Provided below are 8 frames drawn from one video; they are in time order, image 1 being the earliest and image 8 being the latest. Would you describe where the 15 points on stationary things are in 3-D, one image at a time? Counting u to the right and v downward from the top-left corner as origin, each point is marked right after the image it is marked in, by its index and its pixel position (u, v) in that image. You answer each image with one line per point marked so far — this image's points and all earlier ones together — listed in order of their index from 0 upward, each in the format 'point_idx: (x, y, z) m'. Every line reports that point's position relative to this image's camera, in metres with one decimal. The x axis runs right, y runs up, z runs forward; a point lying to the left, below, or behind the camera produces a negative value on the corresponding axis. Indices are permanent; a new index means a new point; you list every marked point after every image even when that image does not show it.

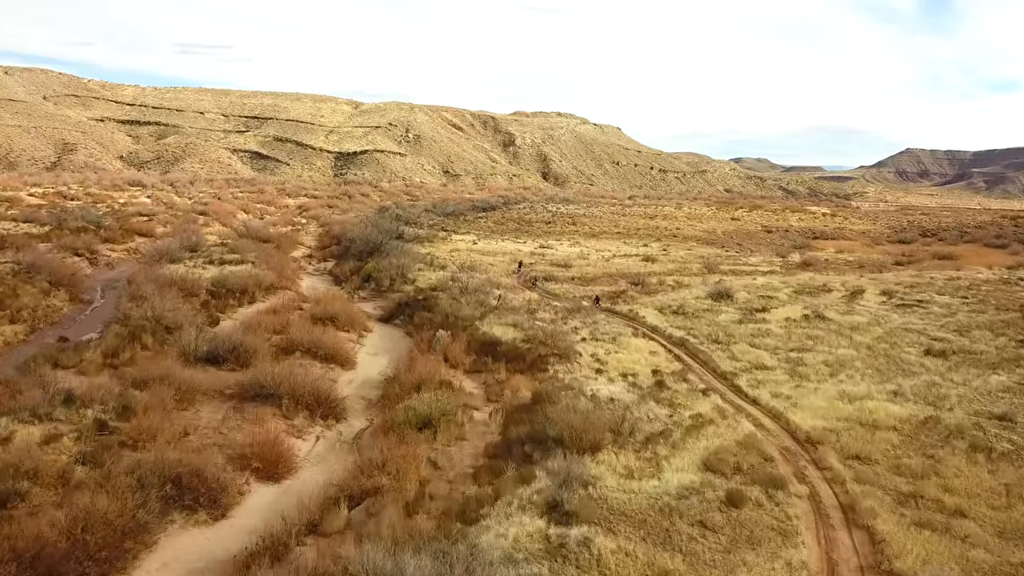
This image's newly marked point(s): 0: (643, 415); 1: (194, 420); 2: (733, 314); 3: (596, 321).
0: (+1.8, -1.7, +11.0) m
1: (-4.3, -1.8, +10.9) m
2: (+5.5, -0.7, +19.9) m
3: (+1.9, -0.8, +18.0) m
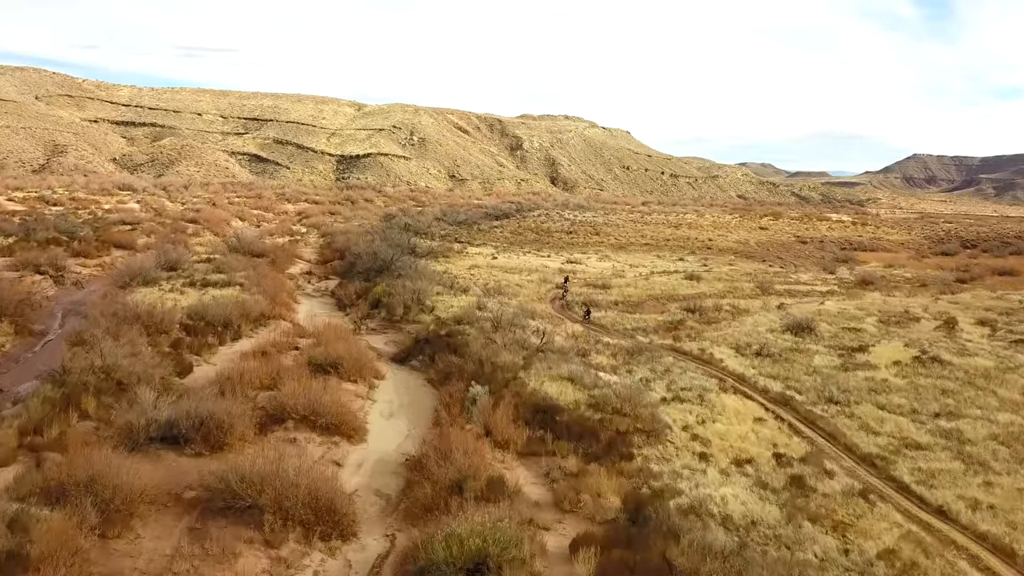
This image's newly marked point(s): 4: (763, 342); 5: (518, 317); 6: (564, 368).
0: (+2.7, -2.4, +7.2) m
1: (-3.4, -2.4, +7.1) m
2: (+6.4, -1.4, +16.2) m
3: (+2.8, -1.5, +14.2) m
4: (+5.4, -1.1, +17.5) m
5: (+0.1, -0.6, +17.8) m
6: (+0.9, -1.3, +13.4) m
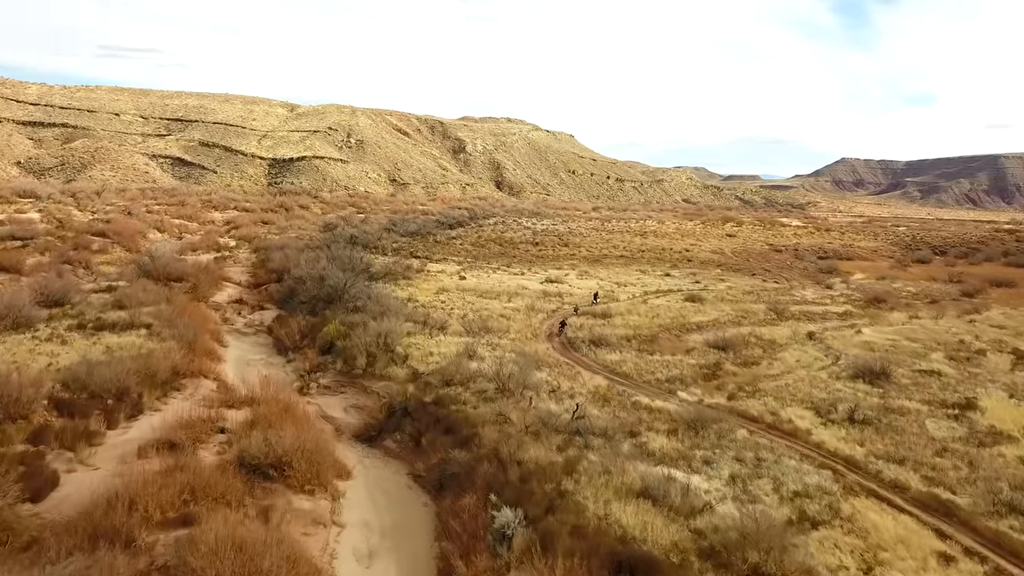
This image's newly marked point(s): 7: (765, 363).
0: (+3.6, -3.0, +3.1) m
1: (-2.5, -3.1, +2.5) m
2: (+6.5, -2.0, +12.3) m
3: (+3.1, -2.2, +10.0) m
4: (+5.5, -1.8, +13.5) m
5: (+0.2, -1.4, +13.4) m
6: (+1.3, -2.0, +9.0) m
7: (+5.2, -1.6, +16.8) m
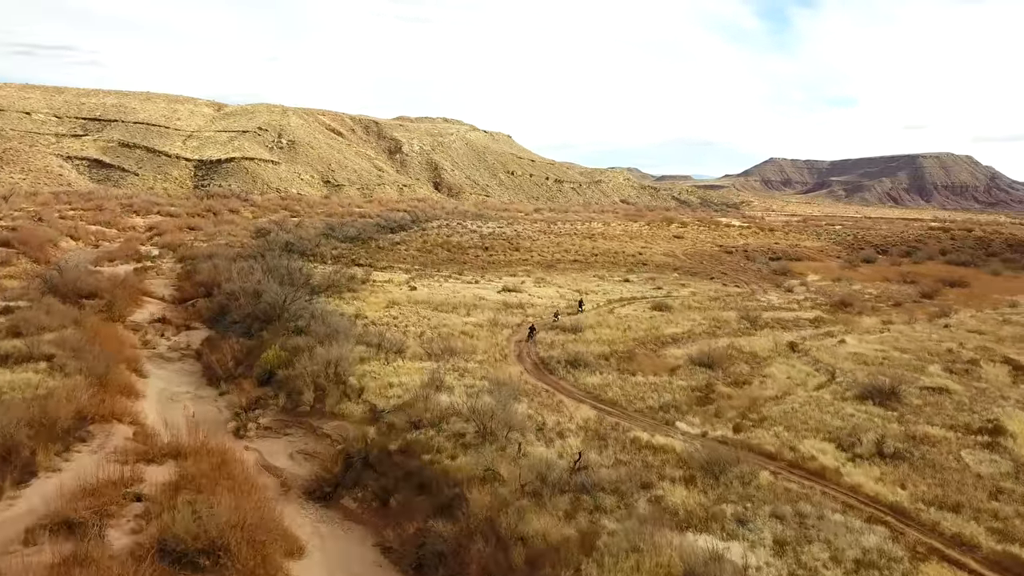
0: (+4.1, -3.2, +1.5) m
1: (-1.9, -3.4, +0.4) m
2: (+6.3, -2.2, +10.9) m
3: (+3.0, -2.4, +8.4) m
4: (+5.2, -2.0, +12.0) m
5: (-0.2, -1.7, +11.5) m
6: (+1.3, -2.3, +7.2) m
7: (+4.6, -1.8, +15.3) m
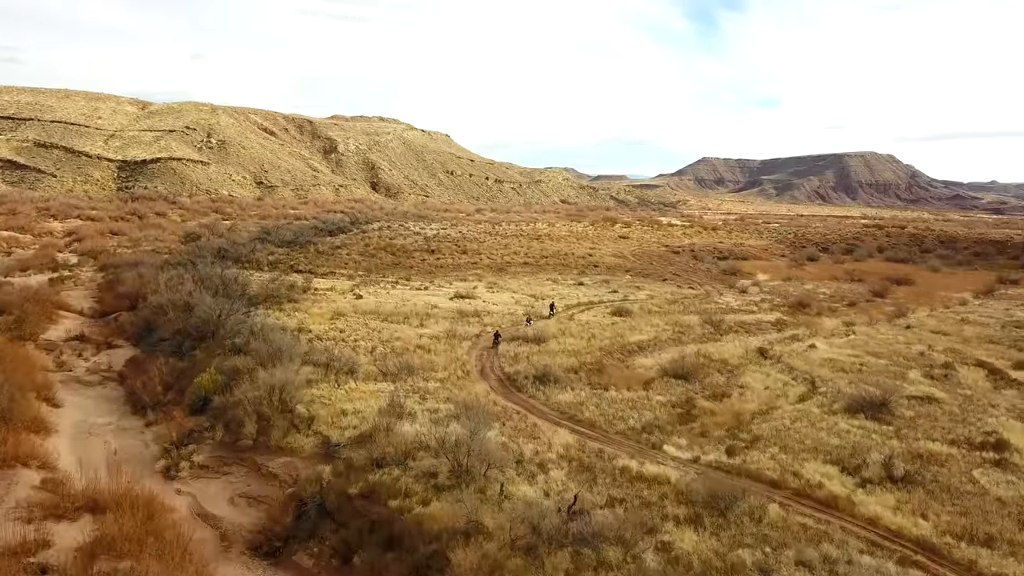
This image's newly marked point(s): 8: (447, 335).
0: (+4.5, -3.4, +0.5) m
1: (-1.3, -3.6, -1.0) m
2: (+6.0, -2.3, +10.1) m
3: (+2.9, -2.5, +7.3) m
4: (+4.8, -2.1, +11.1) m
5: (-0.5, -1.8, +10.3) m
6: (+1.3, -2.4, +6.1) m
7: (+4.0, -1.9, +14.3) m
8: (-1.4, -1.0, +17.4) m
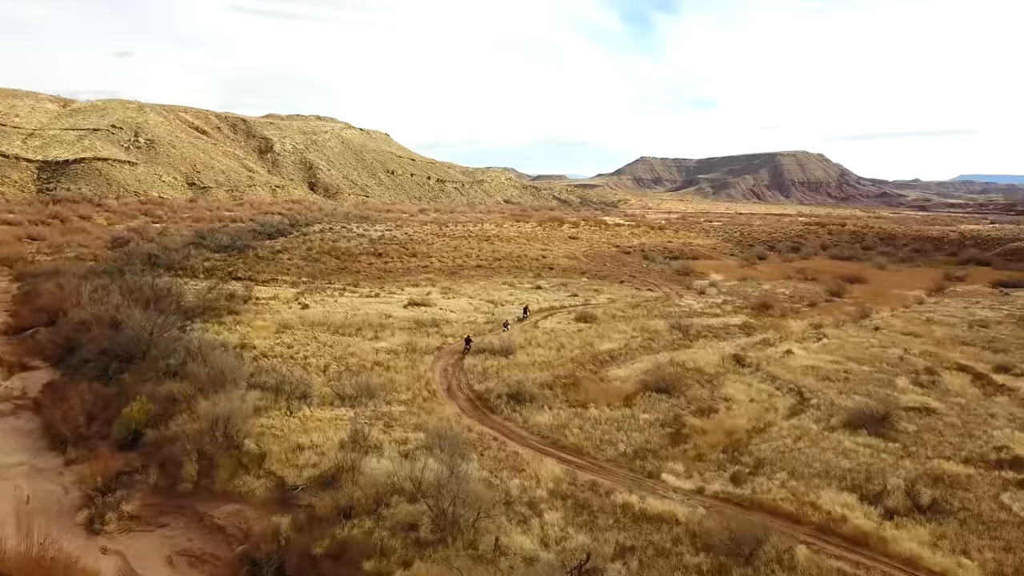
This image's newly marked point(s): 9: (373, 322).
0: (+5.1, -3.5, -0.4) m
1: (-0.7, -3.8, -2.3) m
2: (+5.8, -2.4, +9.3) m
3: (+3.0, -2.7, +6.3) m
4: (+4.5, -2.2, +10.2) m
5: (-0.7, -2.0, +9.0) m
6: (+1.4, -2.6, +4.9) m
7: (+3.5, -2.0, +13.4) m
8: (-2.1, -1.2, +16.0) m
9: (-3.3, -0.8, +19.0) m
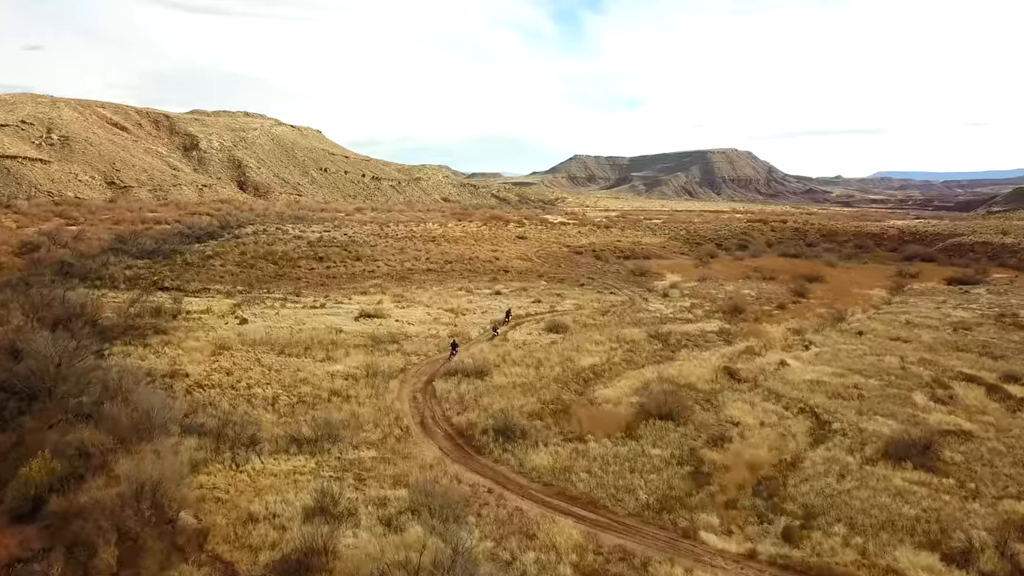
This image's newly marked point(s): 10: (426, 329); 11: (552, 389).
0: (+6.0, -3.6, -1.8) m
1: (+0.4, -4.1, -4.2) m
2: (+5.9, -2.5, +7.9) m
3: (+3.4, -2.8, +4.7) m
4: (+4.6, -2.4, +8.7) m
5: (-0.5, -2.2, +7.0) m
6: (+1.9, -2.8, +3.2) m
7: (+3.3, -2.2, +11.8) m
8: (-2.5, -1.4, +13.9) m
9: (-3.9, -1.0, +16.8) m
10: (-2.0, -0.9, +18.6) m
11: (+0.7, -1.7, +13.7) m
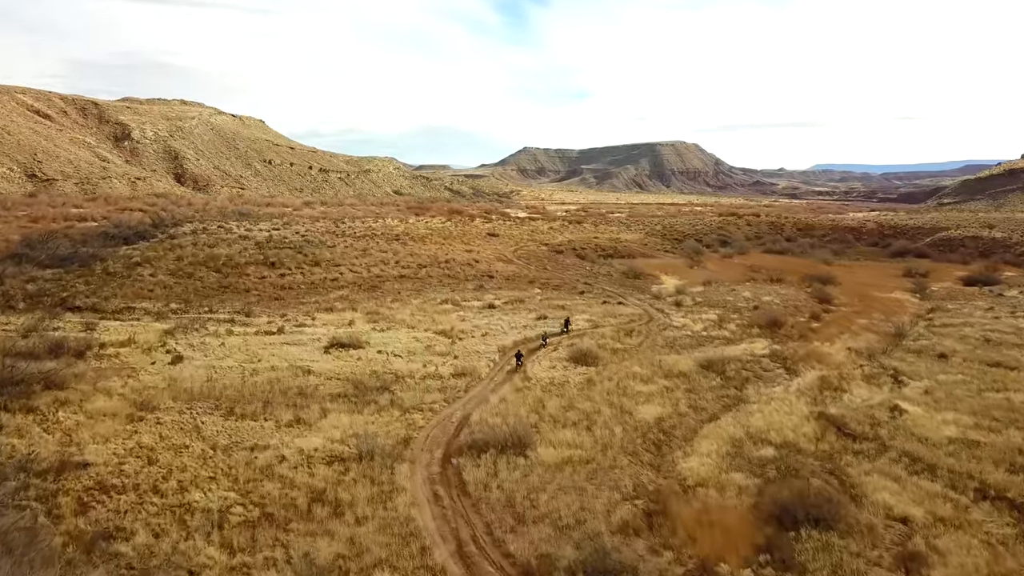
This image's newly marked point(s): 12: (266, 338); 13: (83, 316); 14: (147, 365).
0: (+7.7, -4.1, -5.5) m
1: (+2.3, -4.6, -8.3) m
2: (+7.0, -2.9, +4.1) m
3: (+4.6, -3.3, +0.8) m
4: (+5.6, -2.8, +4.8) m
5: (+0.6, -2.7, +2.8) m
6: (+3.3, -3.3, -0.8) m
7: (+4.1, -2.6, +7.8) m
8: (-1.8, -1.9, +9.6) m
9: (-3.4, -1.5, +12.4) m
10: (-1.6, -1.3, +14.3) m
11: (+1.3, -2.1, +9.6) m
12: (-4.8, -0.9, +16.1) m
13: (-9.3, -0.5, +17.6) m
14: (-6.0, -1.2, +13.3) m
